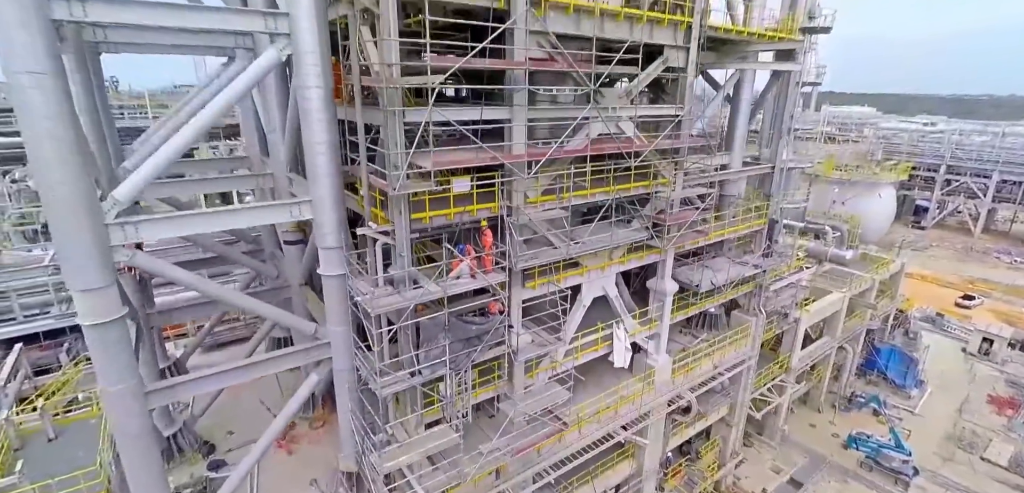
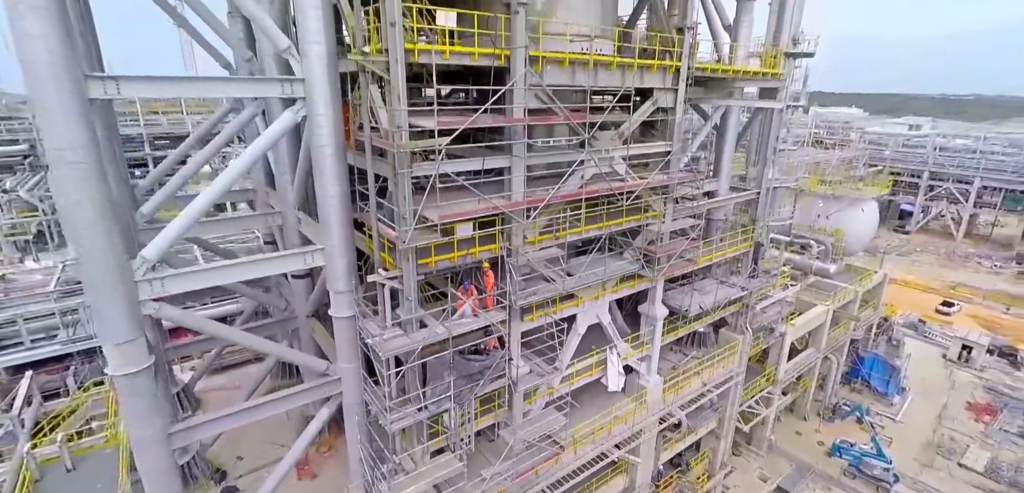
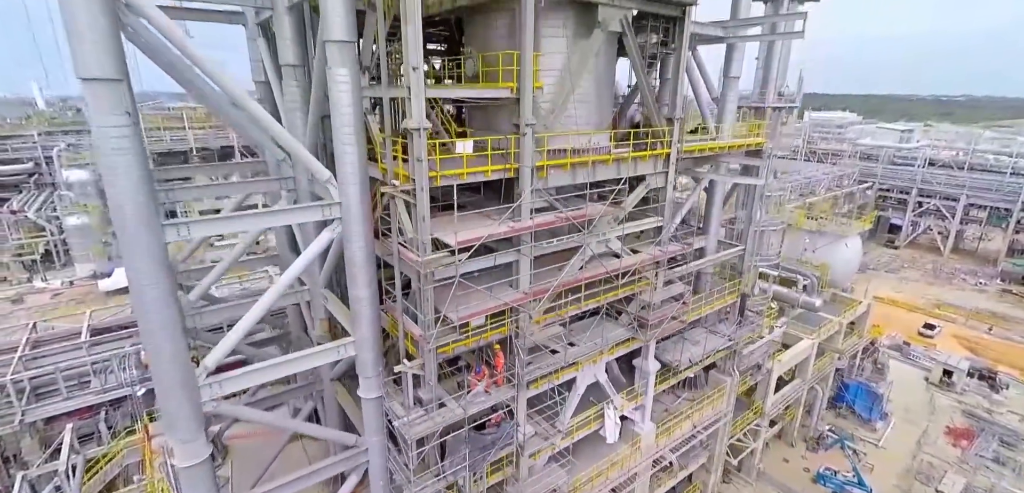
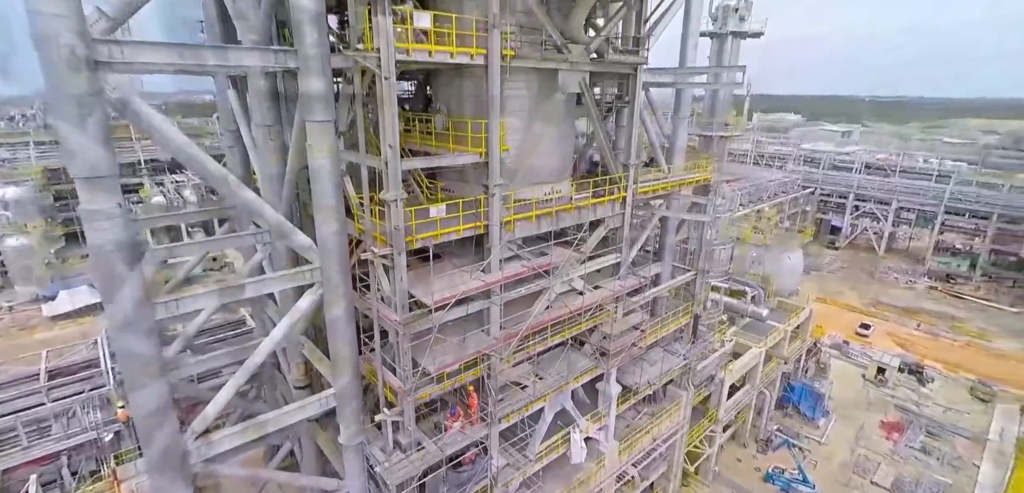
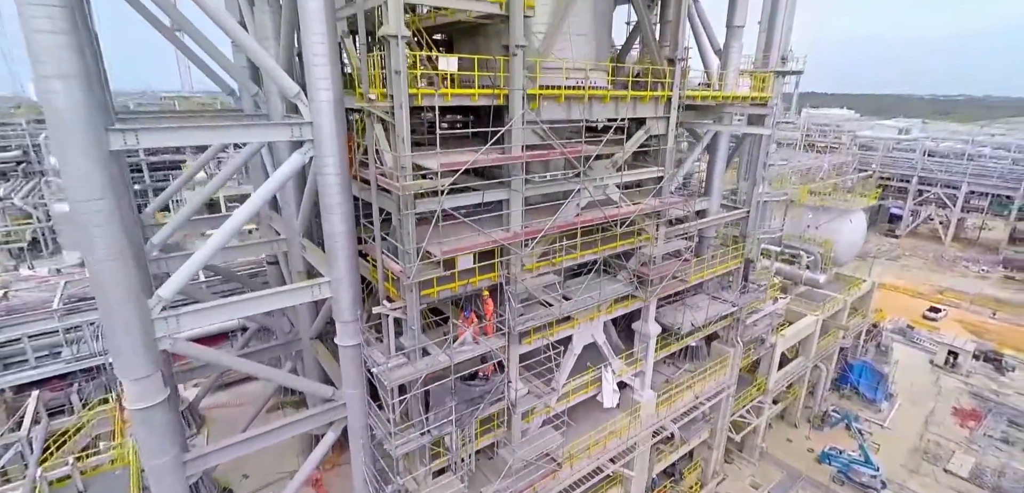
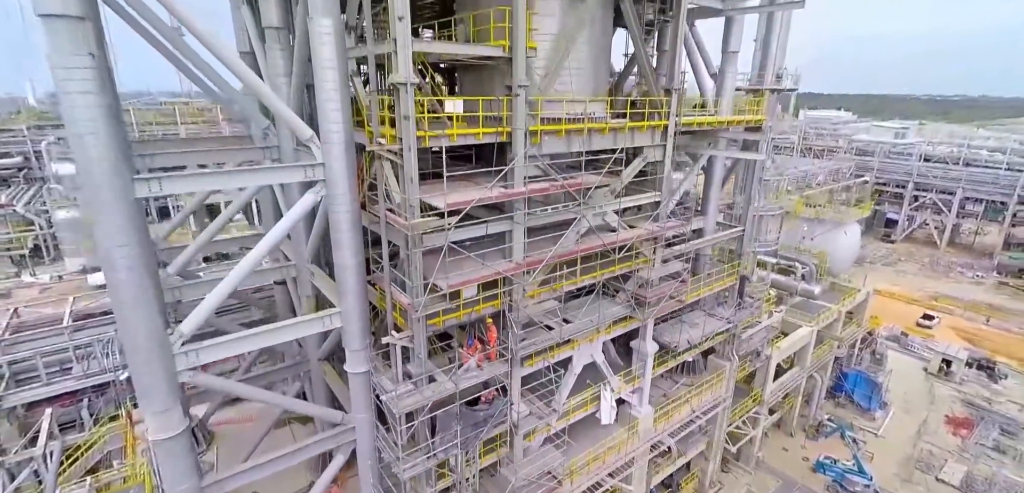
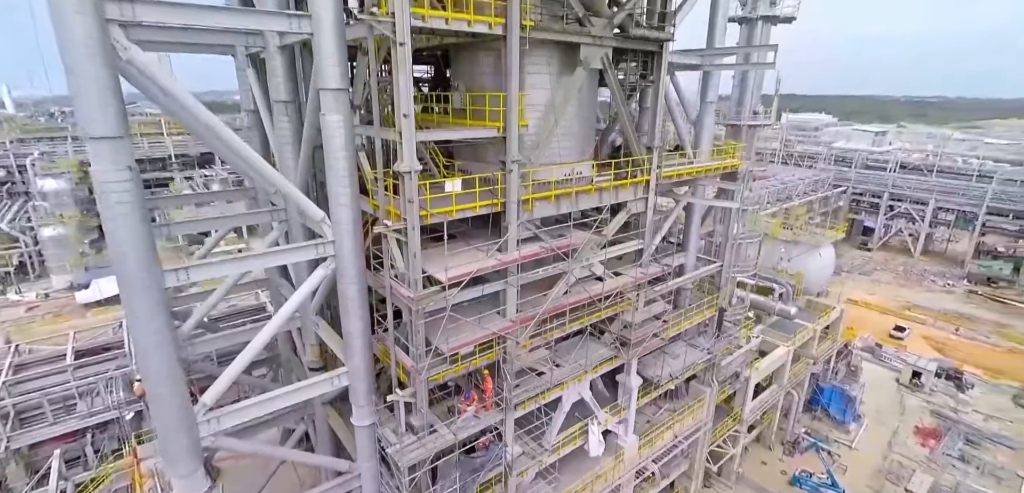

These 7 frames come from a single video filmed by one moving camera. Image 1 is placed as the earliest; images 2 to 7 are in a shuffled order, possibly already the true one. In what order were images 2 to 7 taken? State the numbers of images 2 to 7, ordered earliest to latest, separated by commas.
2, 5, 6, 3, 7, 4
